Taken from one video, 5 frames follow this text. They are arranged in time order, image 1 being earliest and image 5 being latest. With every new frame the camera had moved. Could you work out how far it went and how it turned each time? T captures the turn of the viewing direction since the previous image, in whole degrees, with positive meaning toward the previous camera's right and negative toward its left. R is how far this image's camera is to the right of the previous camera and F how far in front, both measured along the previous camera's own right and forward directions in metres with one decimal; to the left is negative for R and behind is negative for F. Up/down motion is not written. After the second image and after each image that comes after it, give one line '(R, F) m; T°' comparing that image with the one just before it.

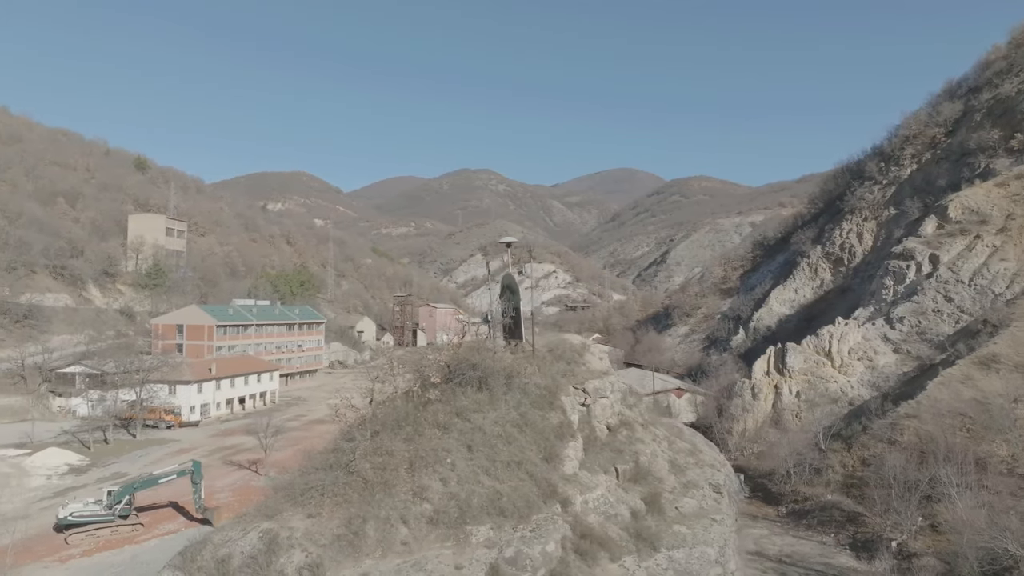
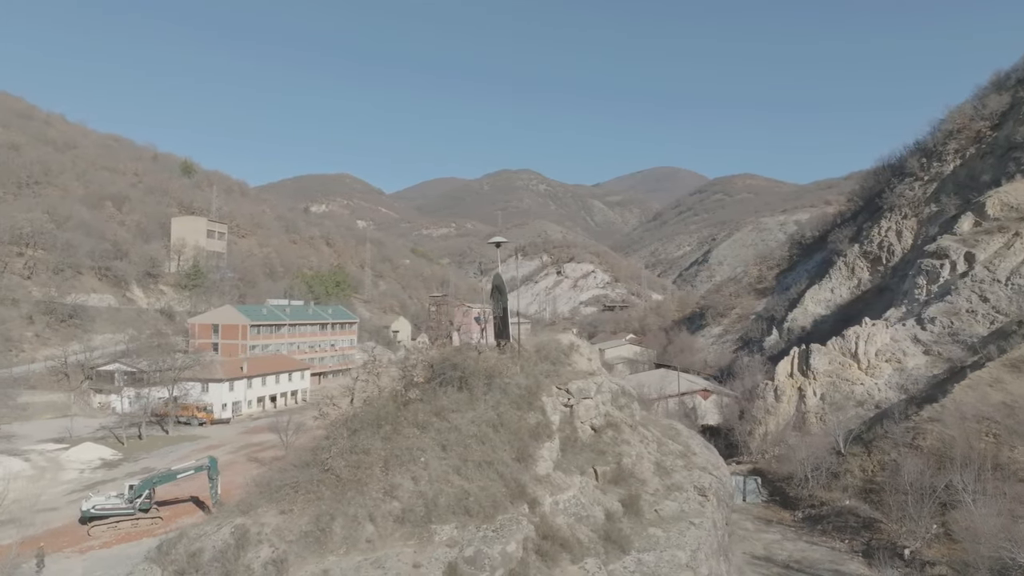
(+0.6, 0.0) m; -3°
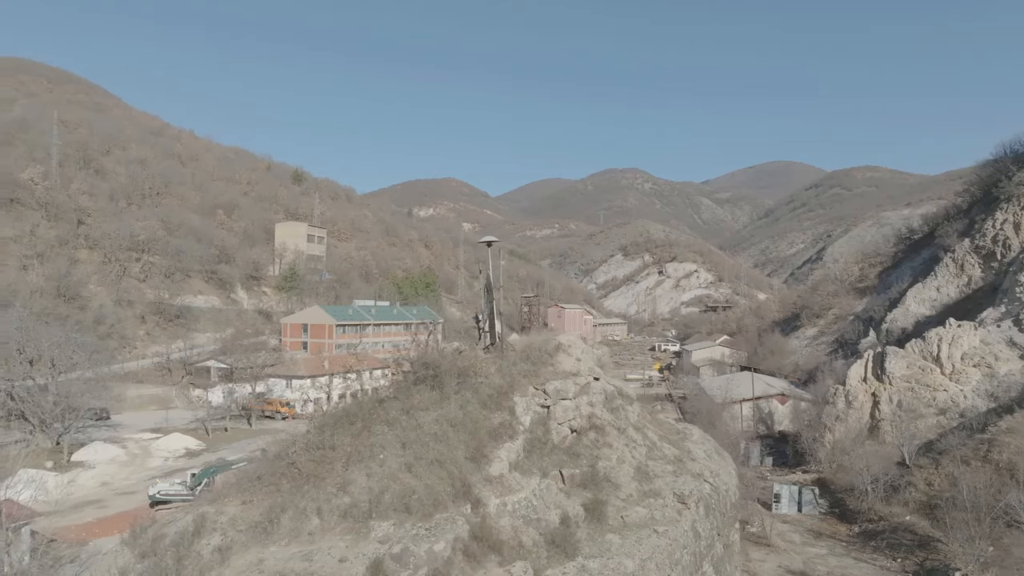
(+1.4, +0.1) m; -7°
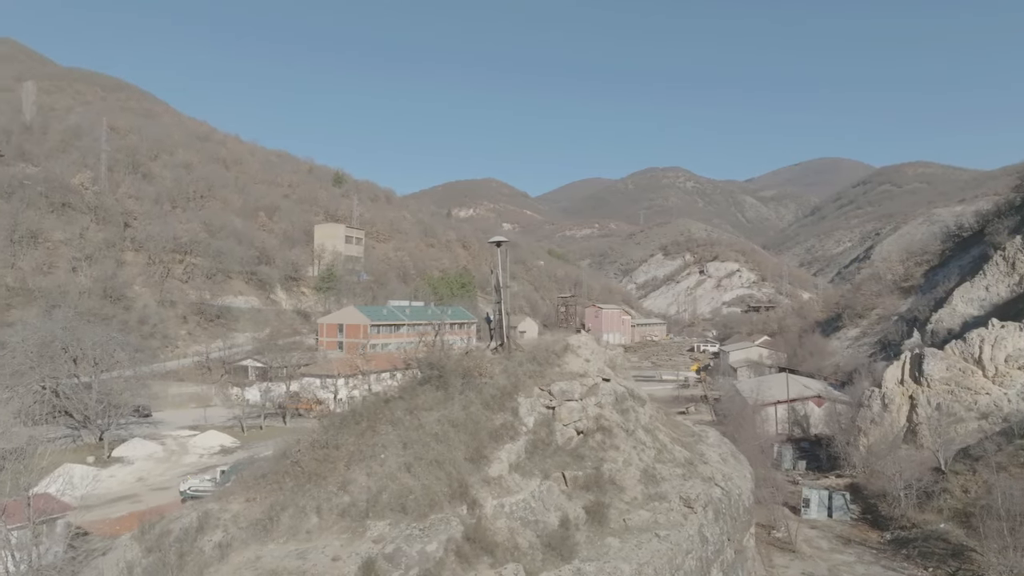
(+0.4, +0.1) m; -3°
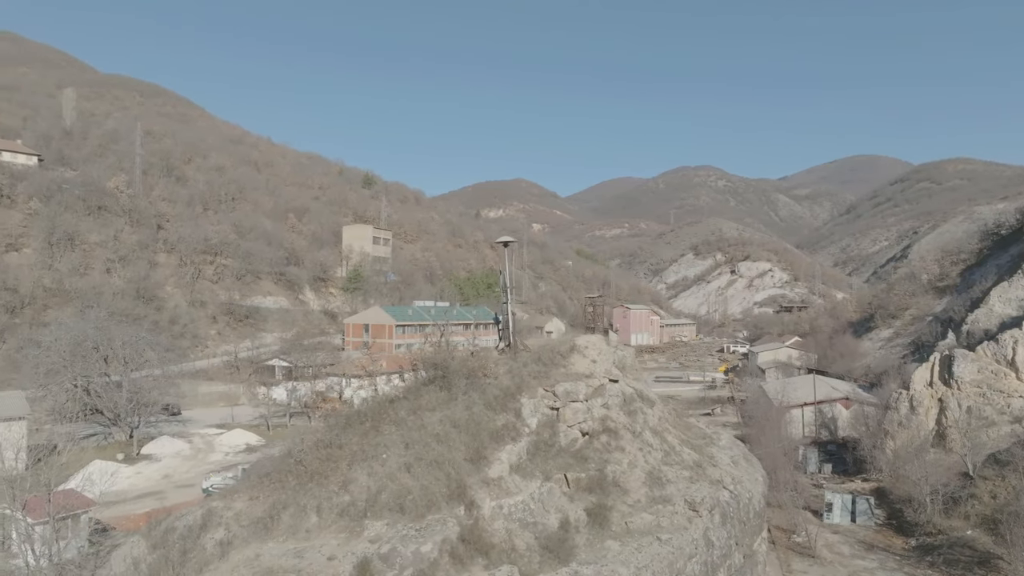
(+0.3, 0.0) m; -2°
